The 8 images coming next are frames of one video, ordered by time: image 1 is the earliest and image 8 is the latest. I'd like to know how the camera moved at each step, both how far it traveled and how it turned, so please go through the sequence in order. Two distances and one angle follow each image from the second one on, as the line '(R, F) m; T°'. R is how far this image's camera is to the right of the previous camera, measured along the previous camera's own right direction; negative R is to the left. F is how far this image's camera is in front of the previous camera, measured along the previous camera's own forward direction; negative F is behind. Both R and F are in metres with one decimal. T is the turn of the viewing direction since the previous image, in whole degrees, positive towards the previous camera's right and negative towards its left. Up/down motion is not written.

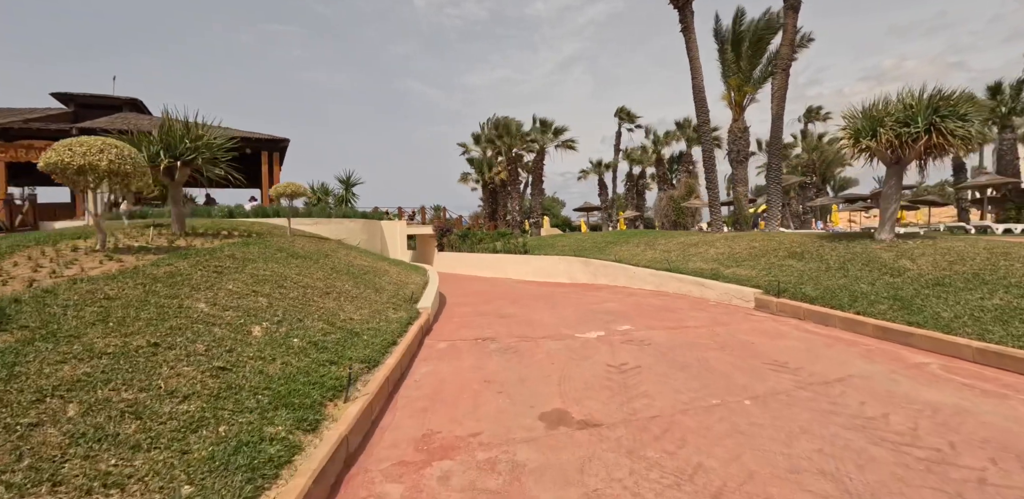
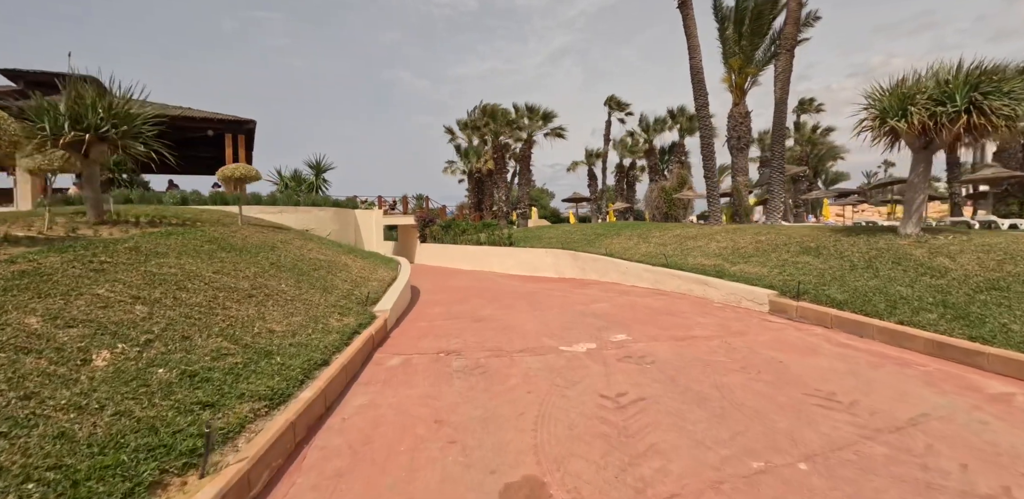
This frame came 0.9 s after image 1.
(+0.3, +1.6) m; +1°
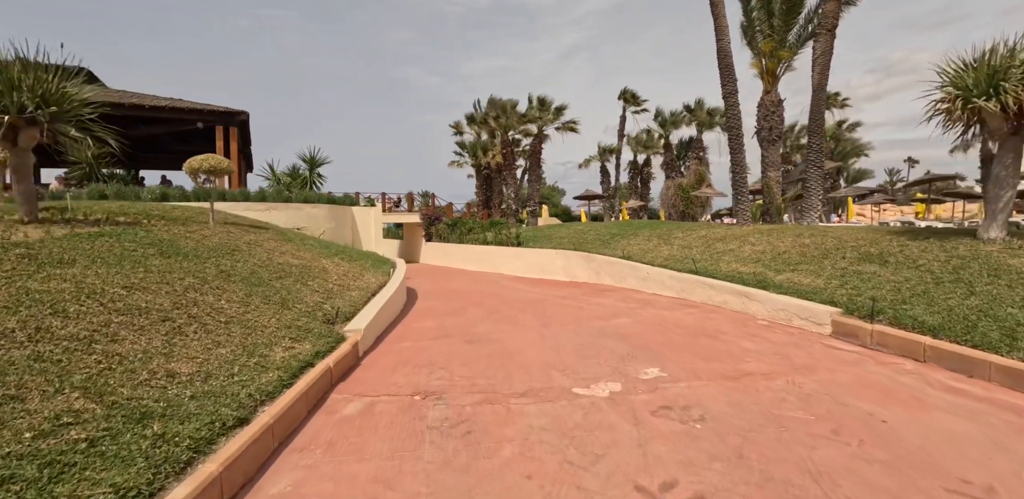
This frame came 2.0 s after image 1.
(+0.1, +1.7) m; -1°
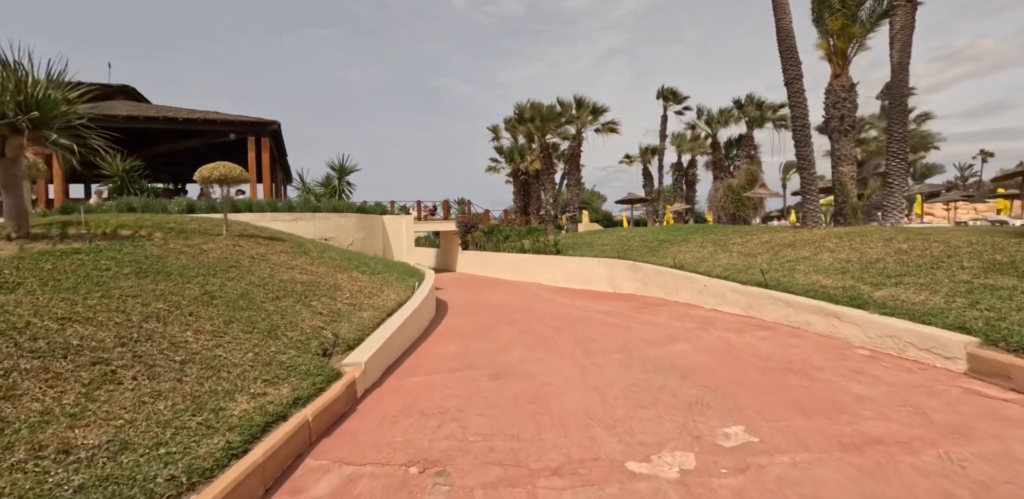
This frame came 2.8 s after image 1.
(+0.1, +1.4) m; -5°
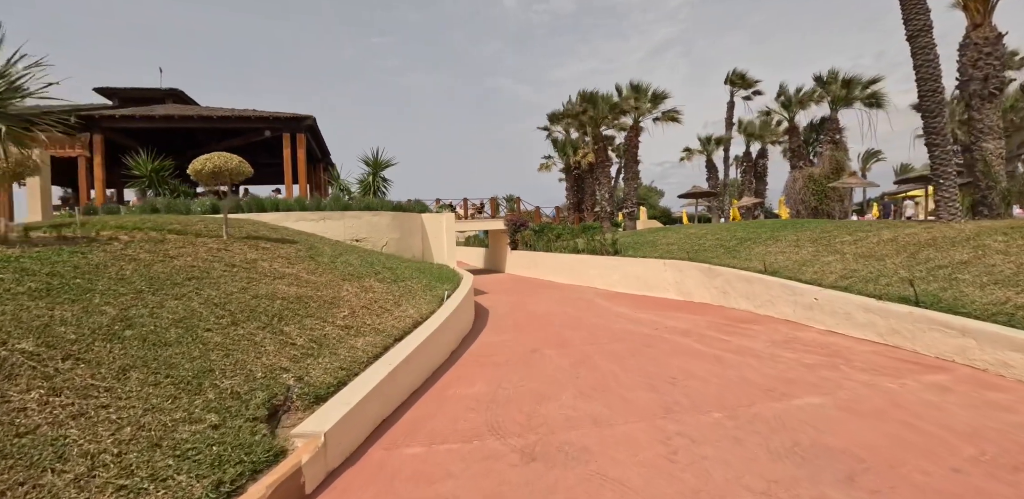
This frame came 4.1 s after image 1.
(+0.1, +2.2) m; -6°
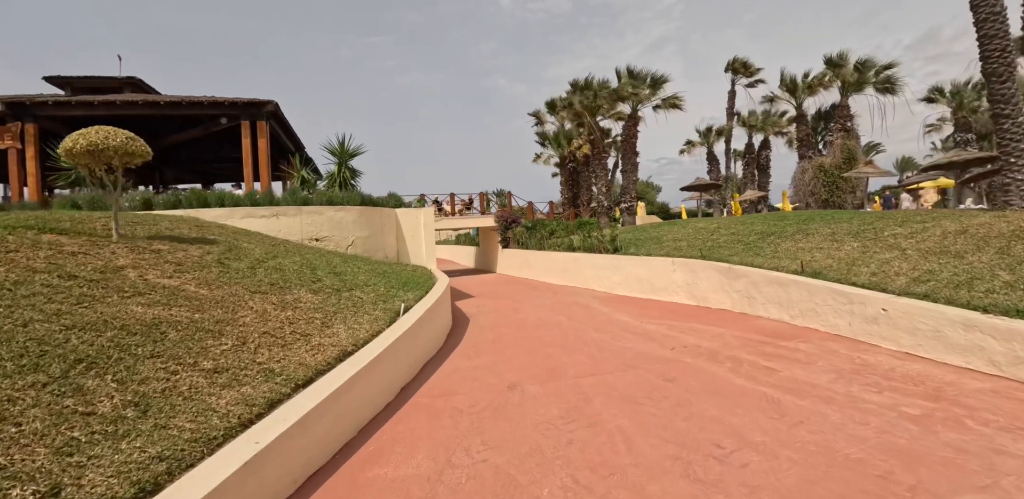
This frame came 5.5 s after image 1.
(+0.3, +2.1) m; 0°
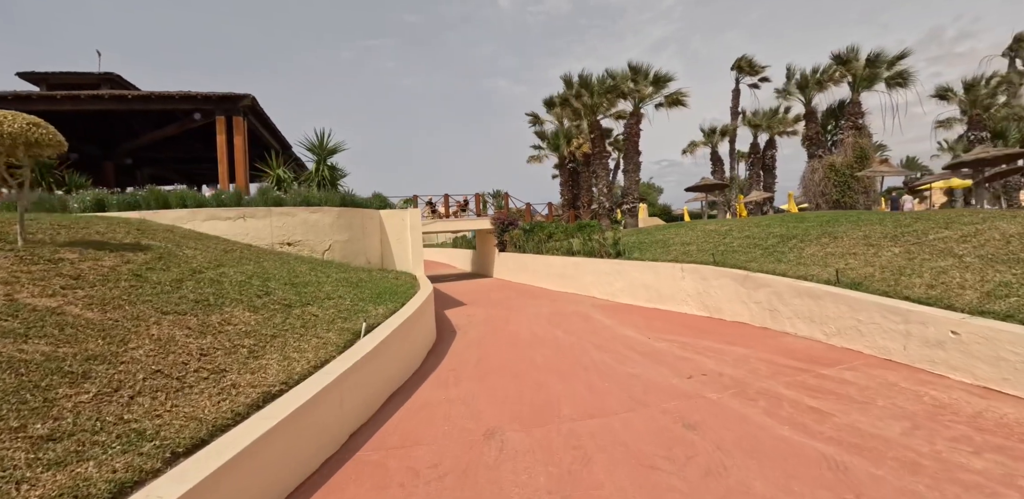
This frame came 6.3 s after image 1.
(+0.2, +1.2) m; 0°
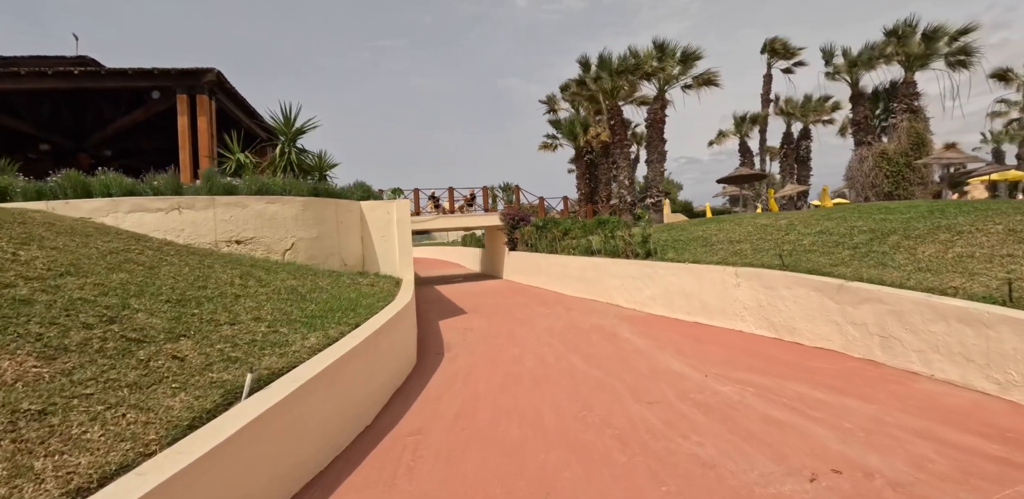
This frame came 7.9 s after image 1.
(+0.2, +2.5) m; -2°
